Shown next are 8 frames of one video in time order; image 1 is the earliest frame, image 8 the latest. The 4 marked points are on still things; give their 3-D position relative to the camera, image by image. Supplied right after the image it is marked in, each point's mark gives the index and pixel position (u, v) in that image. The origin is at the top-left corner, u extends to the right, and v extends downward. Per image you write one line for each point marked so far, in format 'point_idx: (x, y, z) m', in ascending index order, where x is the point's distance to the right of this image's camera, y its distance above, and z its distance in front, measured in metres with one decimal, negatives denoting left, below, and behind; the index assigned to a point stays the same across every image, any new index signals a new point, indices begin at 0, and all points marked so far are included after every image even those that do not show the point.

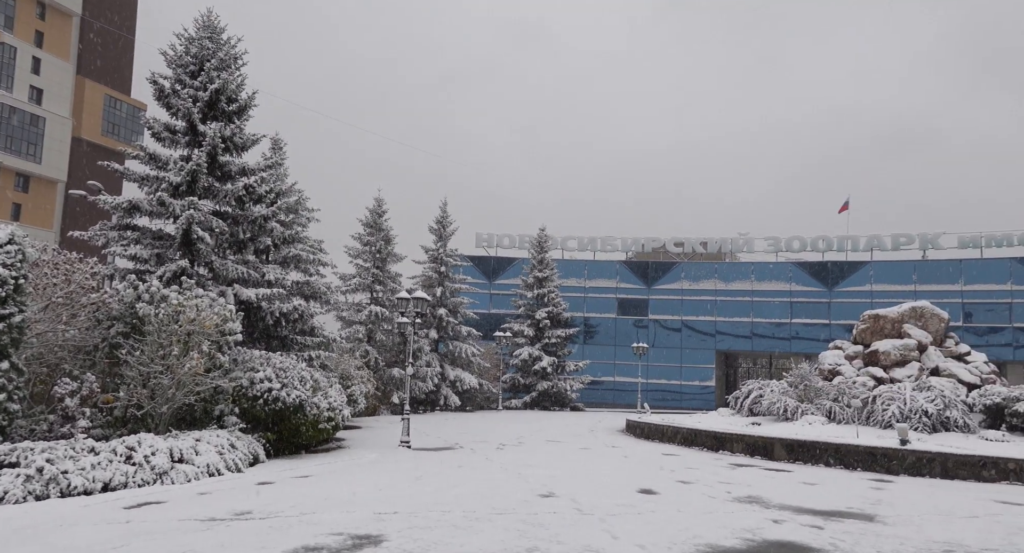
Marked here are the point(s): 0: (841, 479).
0: (+8.7, -5.4, +17.5) m
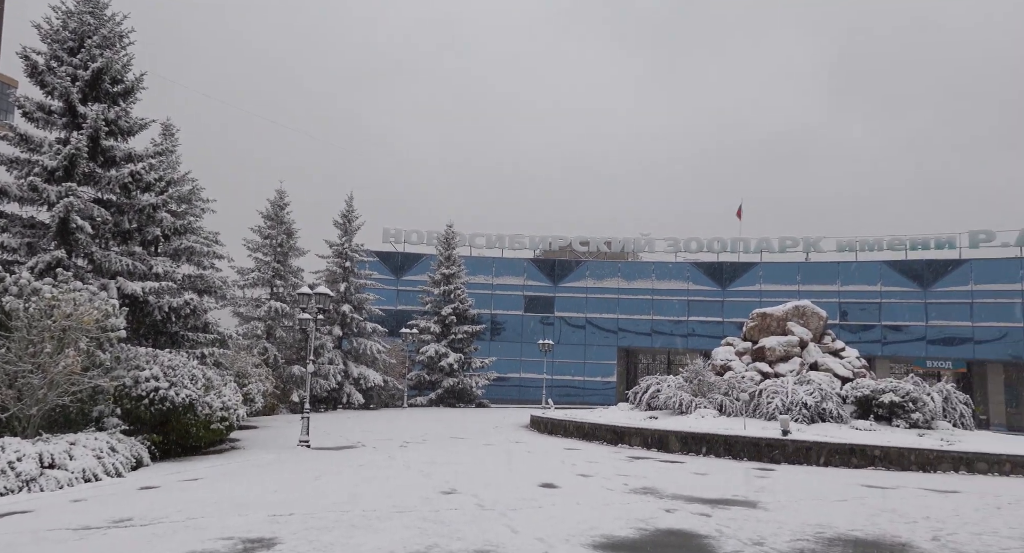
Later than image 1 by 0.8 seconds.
0: (+6.1, -5.4, +18.6) m
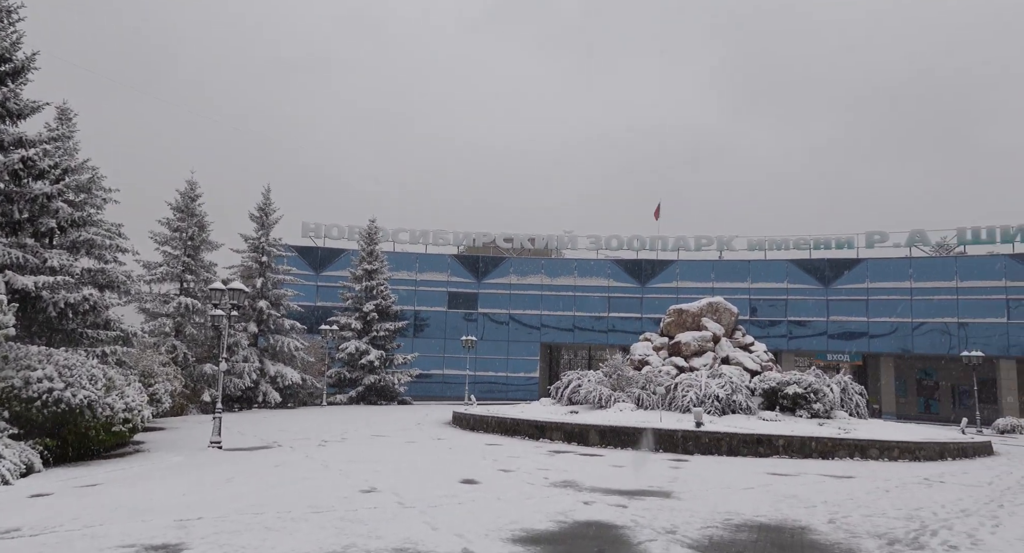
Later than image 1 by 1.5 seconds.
0: (+3.8, -5.3, +19.2) m
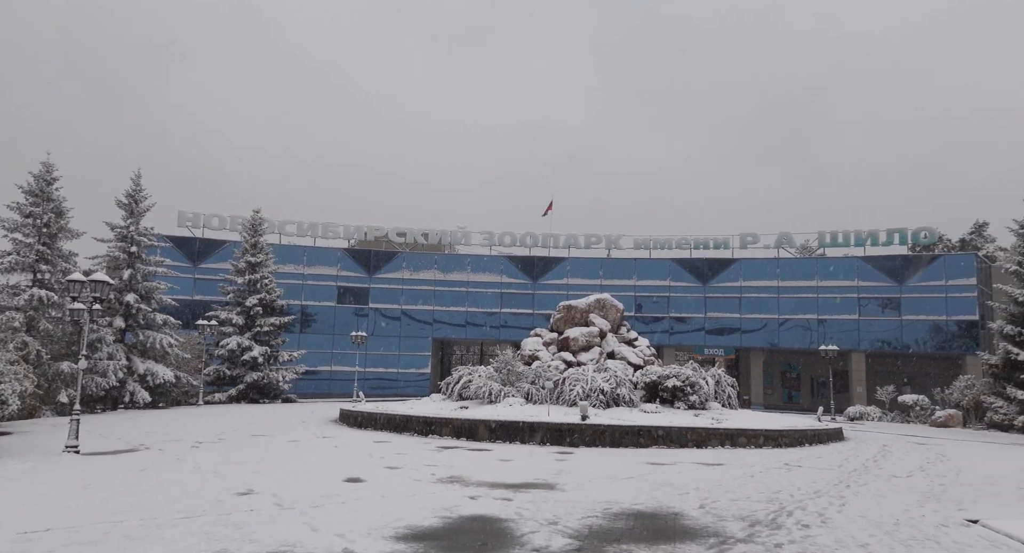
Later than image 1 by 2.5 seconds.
0: (+0.6, -5.2, +19.5) m
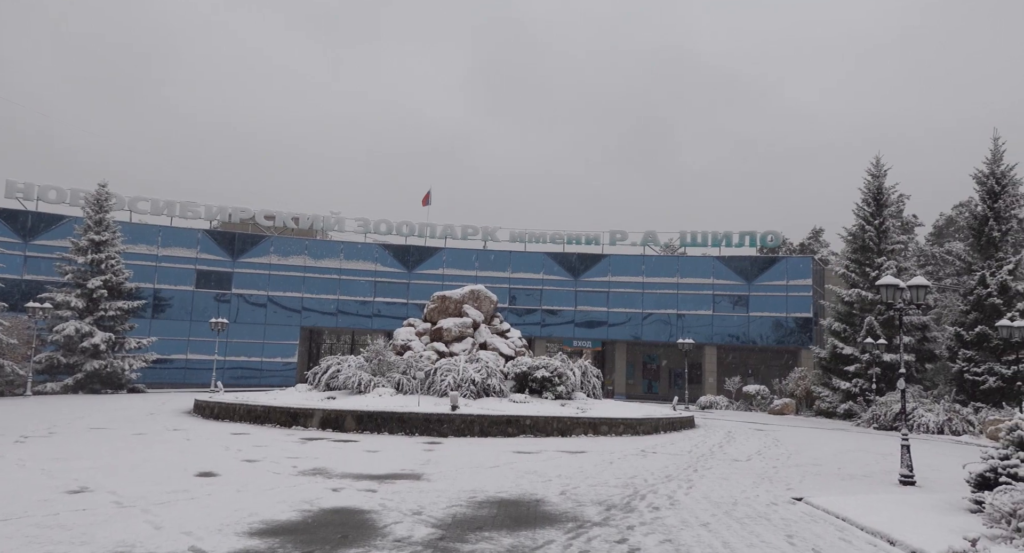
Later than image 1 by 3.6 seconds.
0: (-3.3, -4.9, +19.4) m
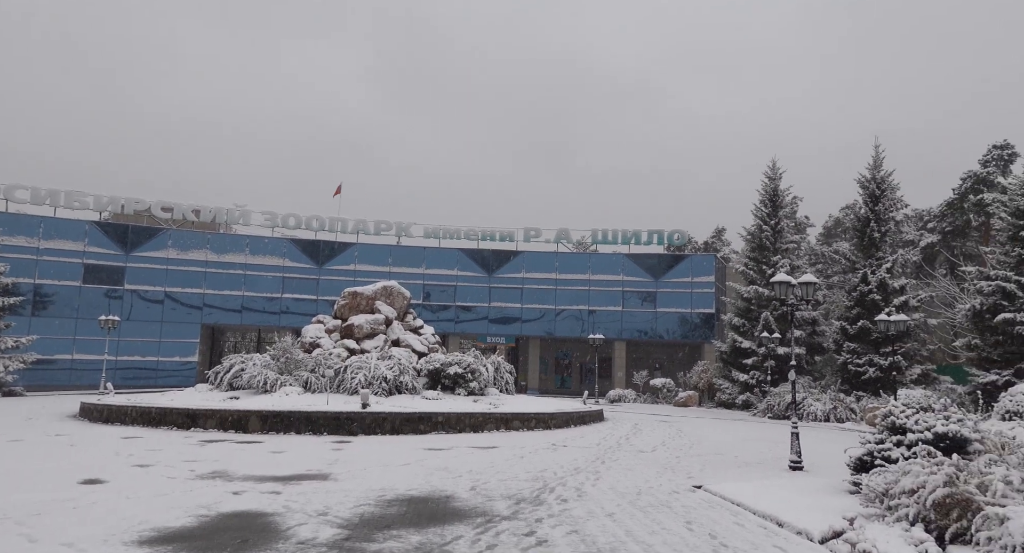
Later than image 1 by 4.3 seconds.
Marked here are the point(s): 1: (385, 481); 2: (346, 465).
0: (-5.9, -4.8, +18.8) m
1: (-3.3, -5.3, +17.1) m
2: (-4.5, -5.1, +17.8) m
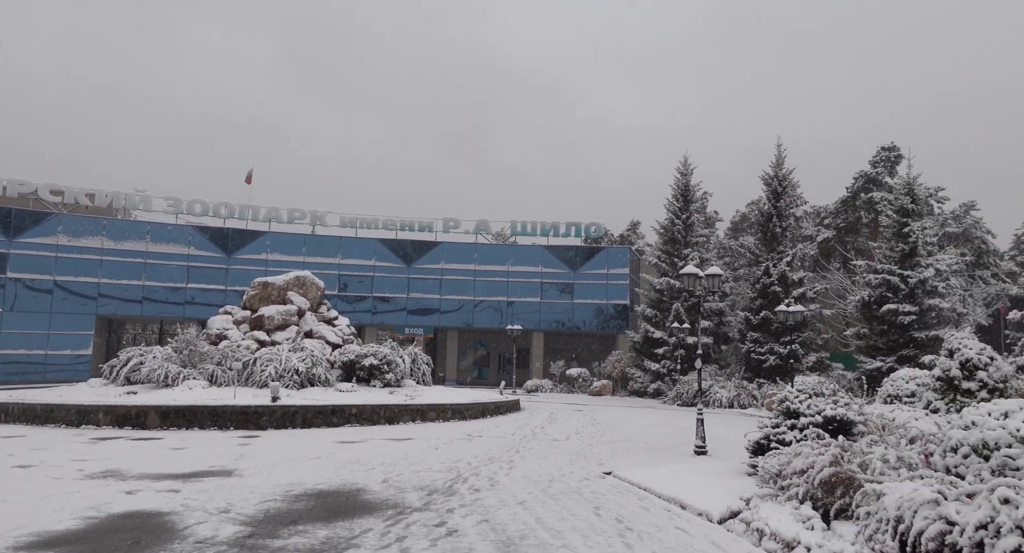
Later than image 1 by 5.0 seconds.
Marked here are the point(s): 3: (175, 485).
0: (-8.2, -4.5, +18.1) m
1: (-5.5, -5.0, +16.7) m
2: (-6.8, -4.8, +17.2) m
3: (-7.9, -4.9, +15.5) m
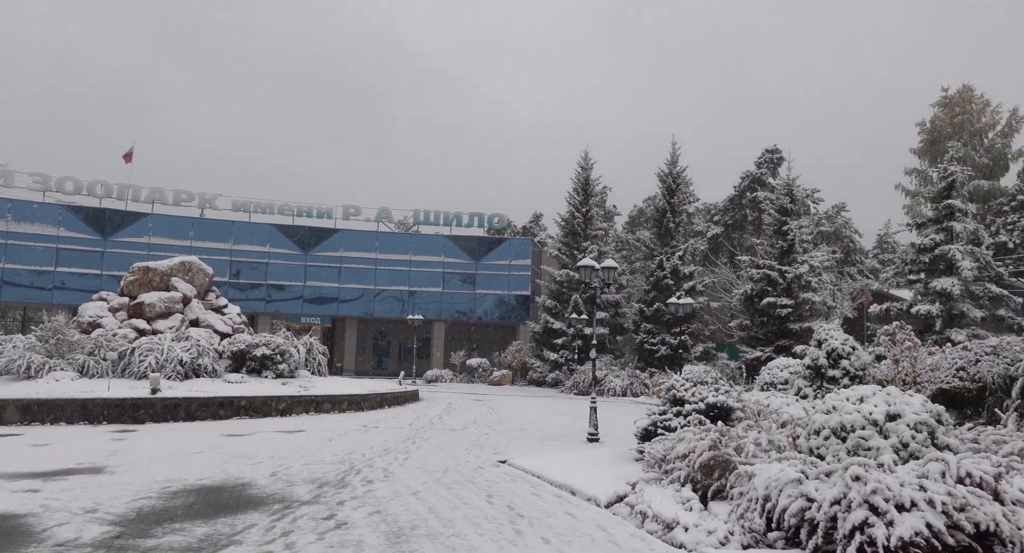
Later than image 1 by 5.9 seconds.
0: (-11.0, -4.0, +16.8) m
1: (-8.1, -4.6, +15.7) m
2: (-9.4, -4.4, +16.2) m
3: (-10.3, -4.5, +14.3) m
